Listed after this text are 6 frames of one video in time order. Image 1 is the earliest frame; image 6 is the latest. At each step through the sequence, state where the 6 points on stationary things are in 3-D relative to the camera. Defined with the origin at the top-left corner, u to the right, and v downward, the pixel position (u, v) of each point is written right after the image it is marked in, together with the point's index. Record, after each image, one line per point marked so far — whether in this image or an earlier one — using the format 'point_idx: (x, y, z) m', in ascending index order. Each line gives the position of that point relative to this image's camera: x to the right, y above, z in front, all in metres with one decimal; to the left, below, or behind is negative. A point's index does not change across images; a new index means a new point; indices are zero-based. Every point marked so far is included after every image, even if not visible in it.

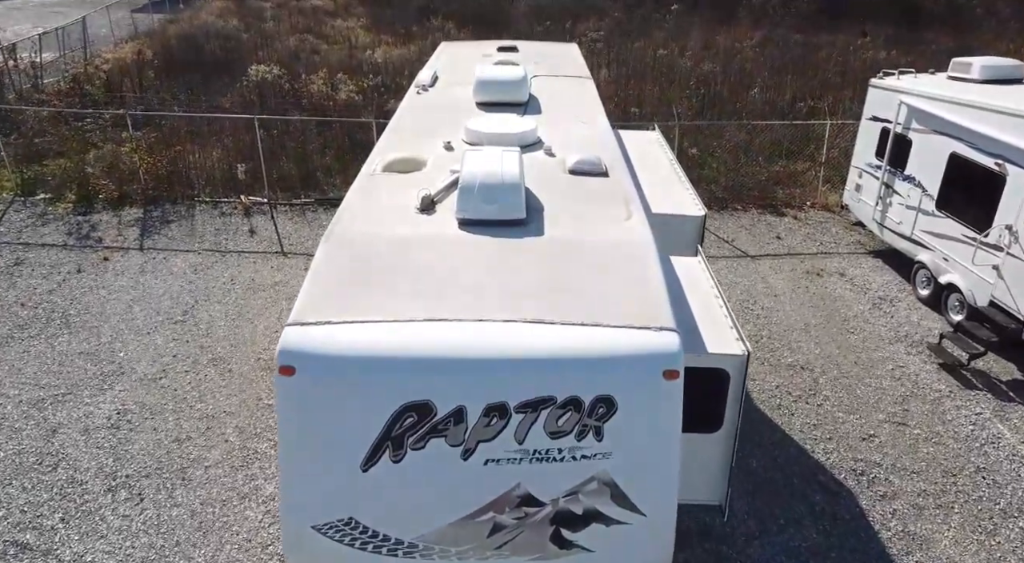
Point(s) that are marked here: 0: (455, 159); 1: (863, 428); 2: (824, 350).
0: (-0.6, +1.1, +7.3) m
1: (+4.2, -1.7, +9.0) m
2: (+4.4, -0.9, +10.6) m
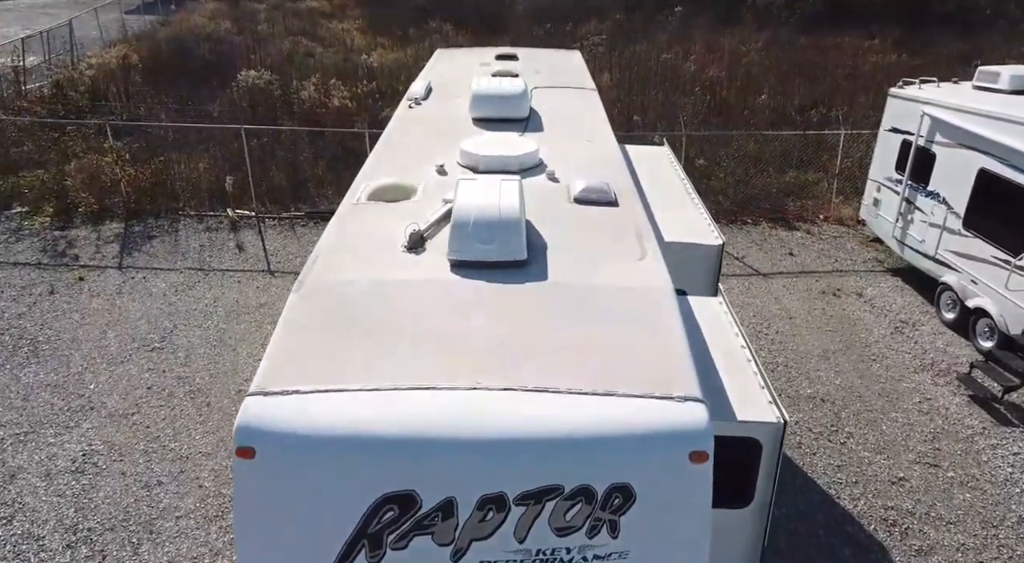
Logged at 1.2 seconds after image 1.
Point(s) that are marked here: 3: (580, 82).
0: (-0.6, +0.8, +6.6) m
1: (+4.1, -2.1, +8.3) m
2: (+4.3, -1.3, +9.9) m
3: (+0.9, +2.7, +10.4) m
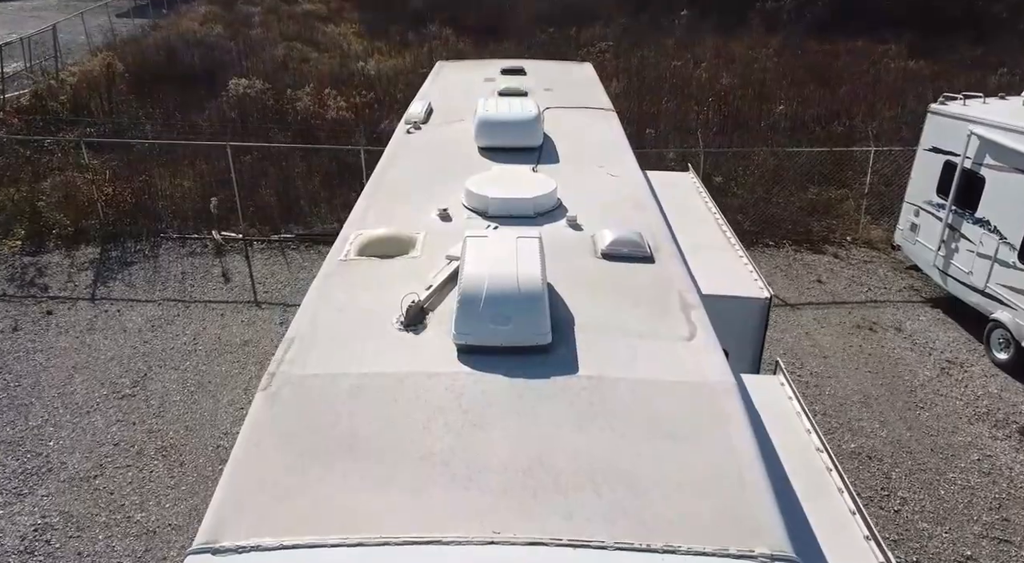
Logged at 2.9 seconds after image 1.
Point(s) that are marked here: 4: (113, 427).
0: (-0.4, +0.3, +5.6) m
1: (+4.3, -2.5, +7.3) m
2: (+4.5, -1.8, +8.9) m
3: (+1.0, +2.2, +9.4) m
4: (-4.6, -1.7, +8.8) m
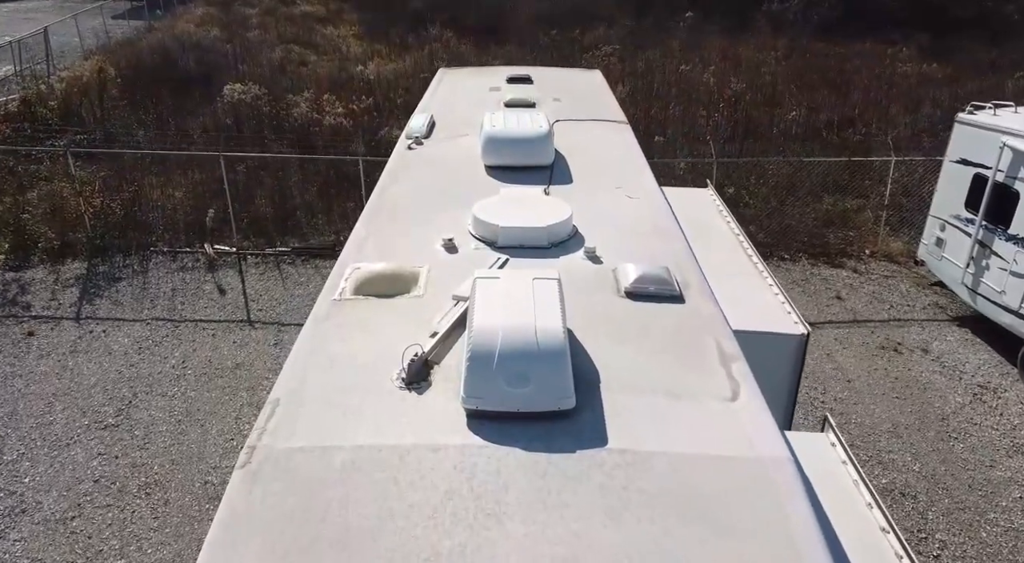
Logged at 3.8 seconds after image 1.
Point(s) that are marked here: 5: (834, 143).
0: (-0.4, +0.1, +5.0) m
1: (+4.3, -2.8, +6.8) m
2: (+4.5, -2.0, +8.3) m
3: (+1.1, +1.9, +8.8) m
4: (-4.5, -2.0, +8.3) m
5: (+7.4, +3.2, +17.6) m
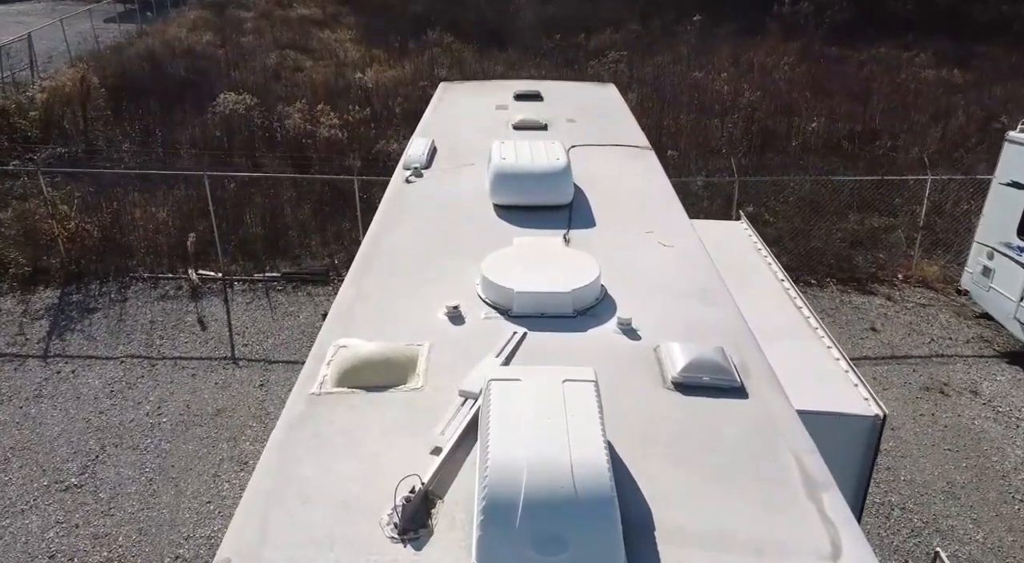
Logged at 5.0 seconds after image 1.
0: (-0.3, -0.4, +4.1) m
1: (+4.5, -3.3, +5.8) m
2: (+4.7, -2.5, +7.4) m
3: (+1.2, +1.5, +7.9) m
4: (-4.4, -2.4, +7.3) m
5: (+7.5, +2.7, +16.6) m
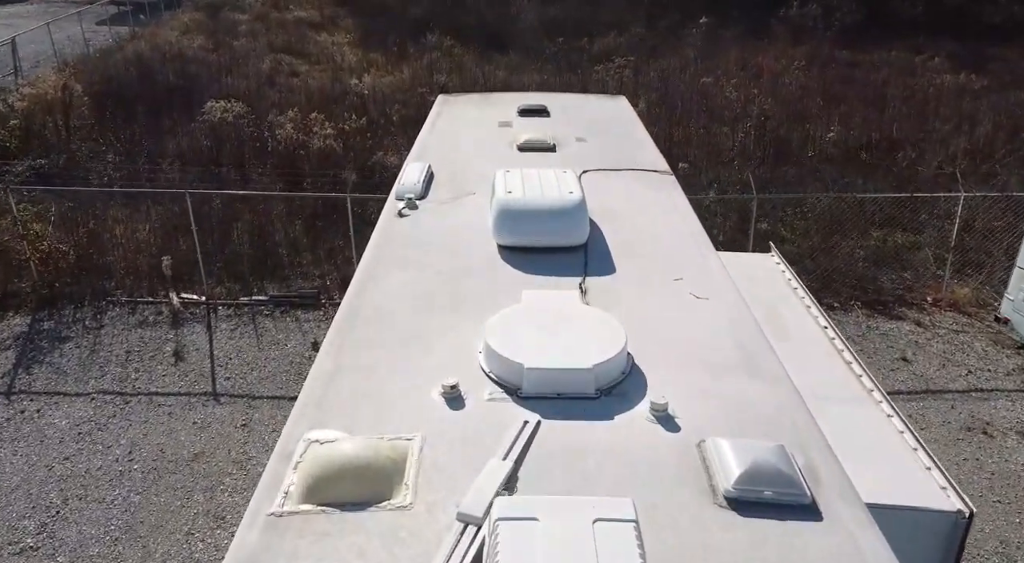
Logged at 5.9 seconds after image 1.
0: (-0.2, -0.7, +3.3) m
1: (+4.5, -3.6, +5.0) m
2: (+4.7, -2.8, +6.6) m
3: (+1.3, +1.1, +7.1) m
4: (-4.4, -2.8, +6.5) m
5: (+7.6, +2.4, +15.8) m
